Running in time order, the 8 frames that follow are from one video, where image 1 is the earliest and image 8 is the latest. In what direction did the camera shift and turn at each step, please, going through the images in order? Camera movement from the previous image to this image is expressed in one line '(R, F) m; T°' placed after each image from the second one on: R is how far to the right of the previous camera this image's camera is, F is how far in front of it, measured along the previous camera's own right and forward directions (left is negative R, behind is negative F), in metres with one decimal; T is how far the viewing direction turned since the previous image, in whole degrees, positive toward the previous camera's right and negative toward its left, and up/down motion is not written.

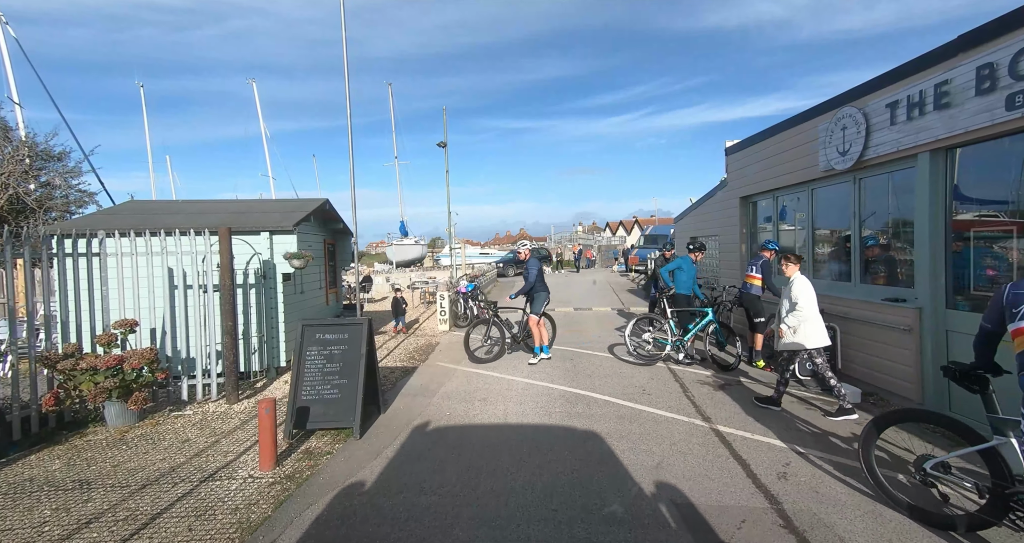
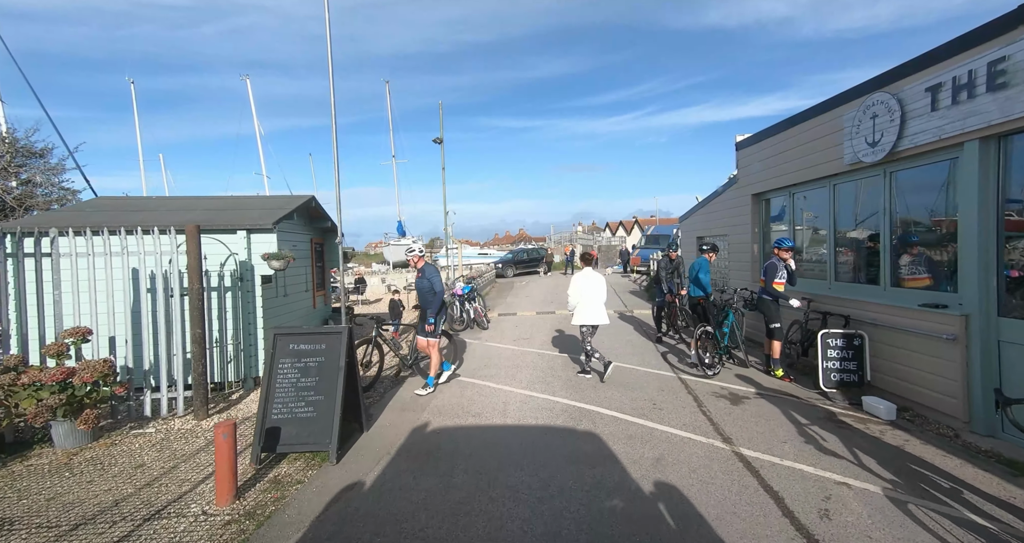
(0.0, +0.5) m; 0°
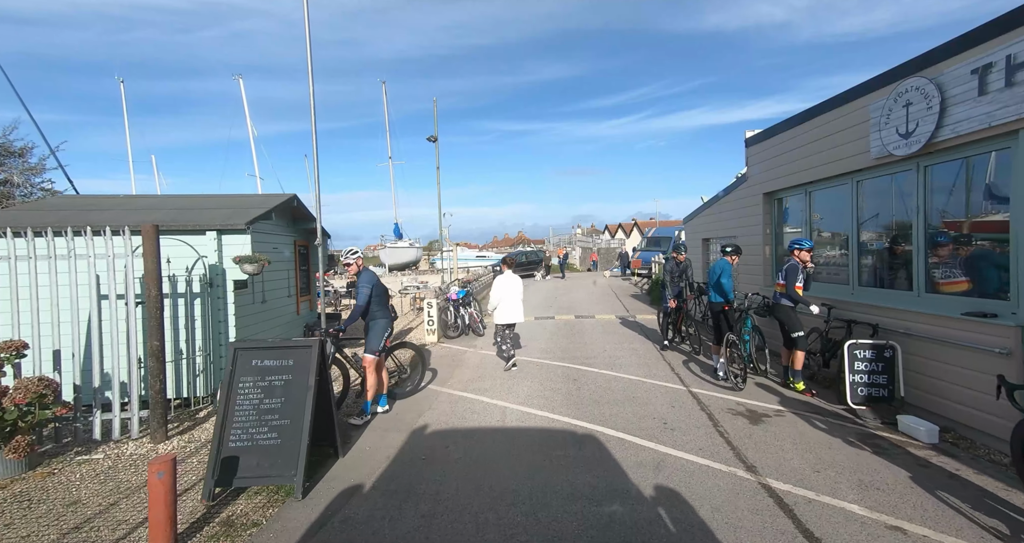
(0.0, +0.5) m; 0°
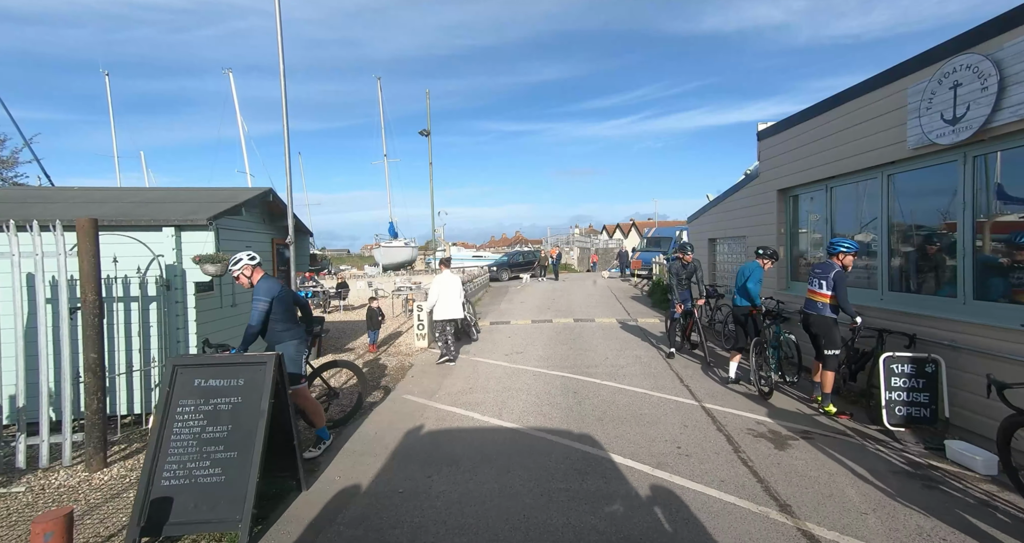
(0.0, +0.6) m; 0°
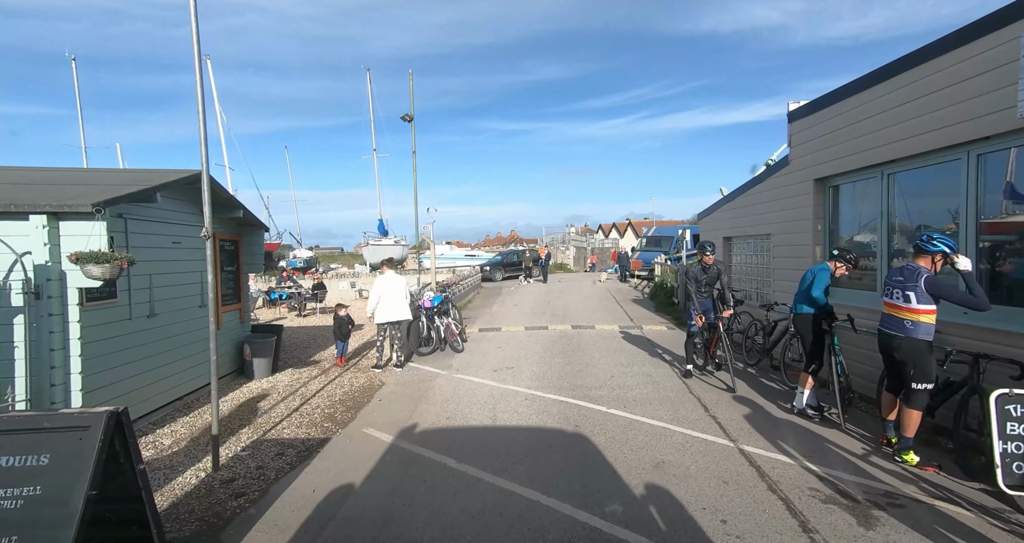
(+0.1, +1.1) m; +1°
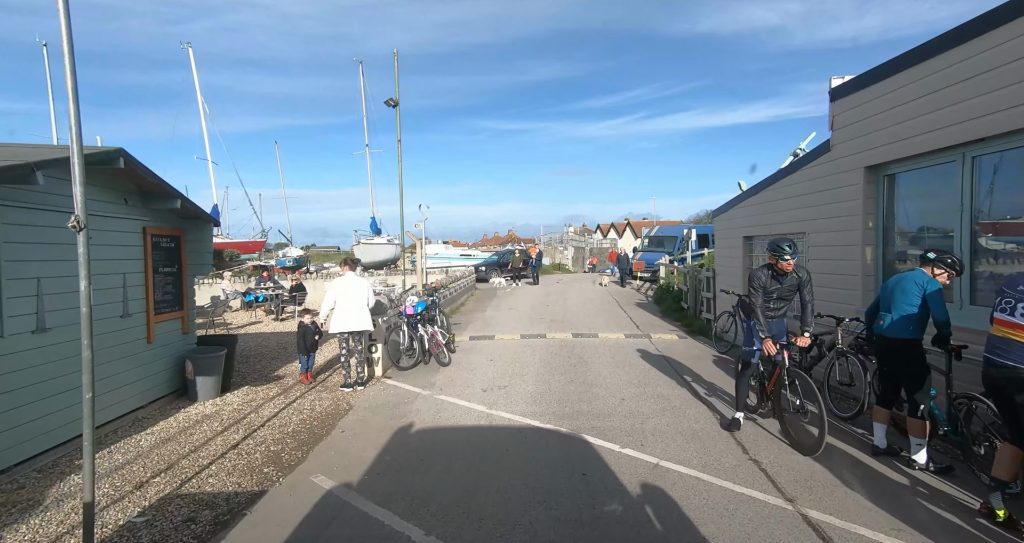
(+0.1, +1.0) m; 0°
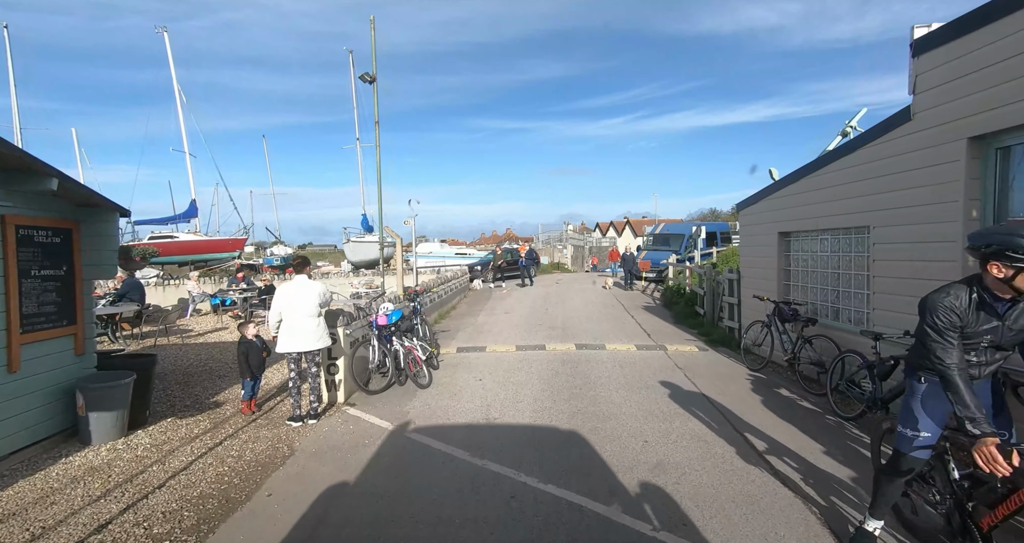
(+0.1, +1.3) m; 0°
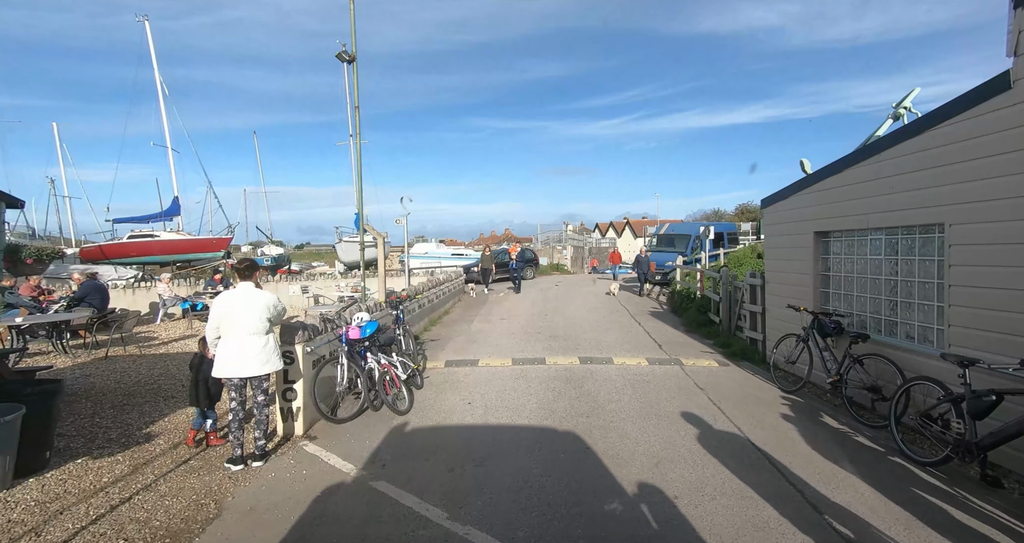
(+0.1, +0.9) m; 0°
